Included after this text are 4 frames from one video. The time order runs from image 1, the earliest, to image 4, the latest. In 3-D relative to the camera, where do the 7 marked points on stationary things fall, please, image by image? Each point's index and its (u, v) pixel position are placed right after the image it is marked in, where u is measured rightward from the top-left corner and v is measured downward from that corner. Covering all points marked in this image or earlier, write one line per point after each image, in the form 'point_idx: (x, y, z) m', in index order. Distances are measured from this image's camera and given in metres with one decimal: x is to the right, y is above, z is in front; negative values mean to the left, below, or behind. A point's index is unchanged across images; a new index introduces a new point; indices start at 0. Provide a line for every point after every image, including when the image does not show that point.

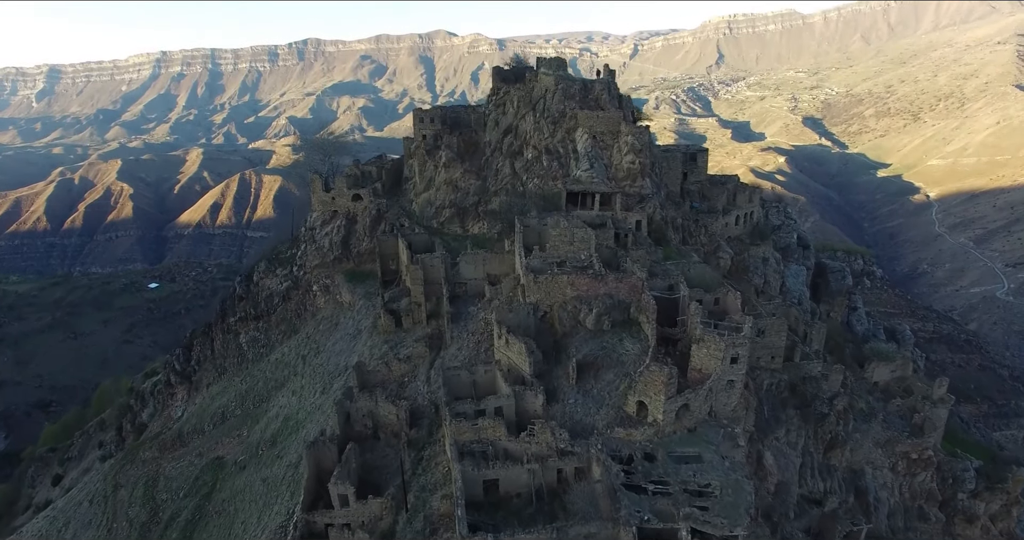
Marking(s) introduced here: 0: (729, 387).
0: (+6.8, -3.6, +17.5) m
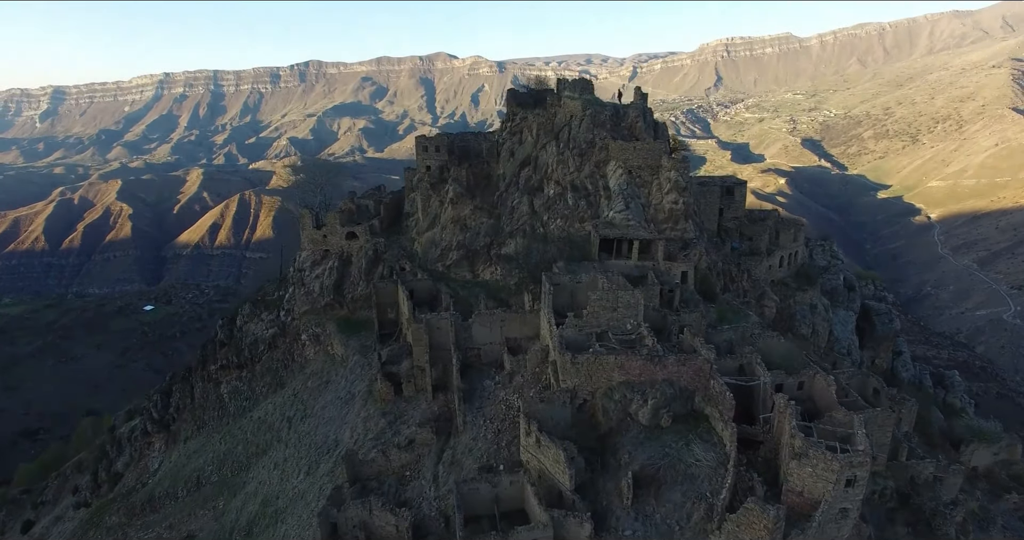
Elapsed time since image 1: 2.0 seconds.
0: (+7.7, -5.7, +13.0) m
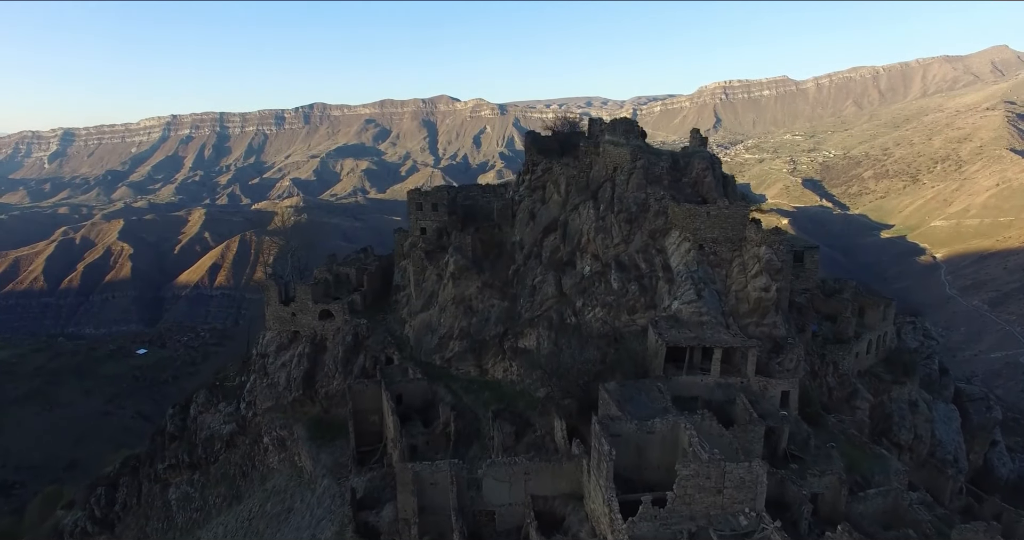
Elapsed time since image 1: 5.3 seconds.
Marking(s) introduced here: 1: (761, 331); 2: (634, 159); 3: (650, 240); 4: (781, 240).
0: (+8.4, -8.4, +5.8) m
1: (+7.5, -1.9, +16.7) m
2: (+4.2, +3.8, +19.5) m
3: (+4.5, +1.0, +18.4) m
4: (+8.1, +0.9, +16.9) m
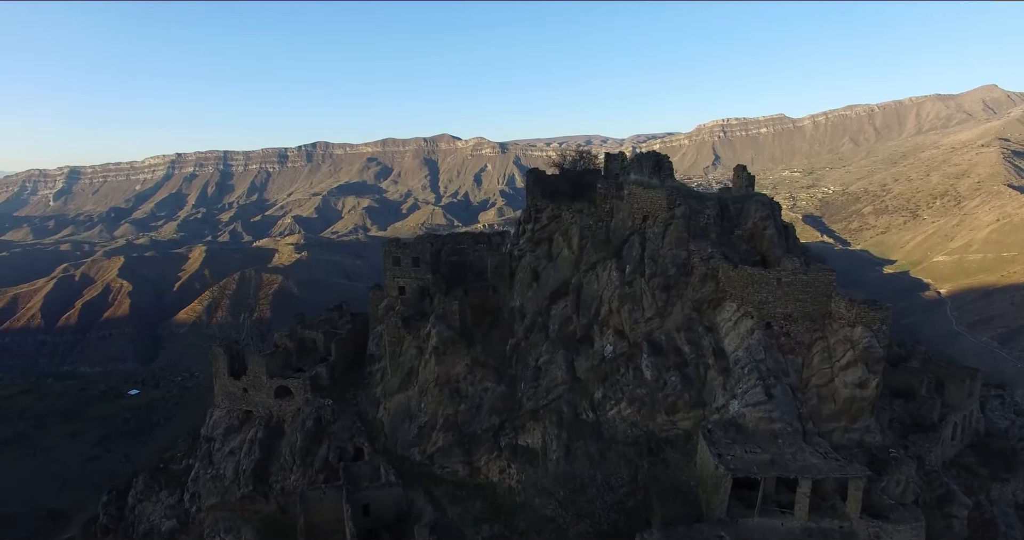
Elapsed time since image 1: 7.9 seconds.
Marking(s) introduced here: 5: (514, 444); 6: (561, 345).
0: (+8.3, -9.6, +0.7) m
1: (+7.5, -3.8, +12.0) m
2: (+4.1, +1.7, +15.1) m
3: (+4.5, -1.0, +13.9) m
4: (+8.0, -1.0, +12.4) m
5: (+0.1, -4.9, +15.3) m
6: (+1.4, -2.1, +15.9) m
